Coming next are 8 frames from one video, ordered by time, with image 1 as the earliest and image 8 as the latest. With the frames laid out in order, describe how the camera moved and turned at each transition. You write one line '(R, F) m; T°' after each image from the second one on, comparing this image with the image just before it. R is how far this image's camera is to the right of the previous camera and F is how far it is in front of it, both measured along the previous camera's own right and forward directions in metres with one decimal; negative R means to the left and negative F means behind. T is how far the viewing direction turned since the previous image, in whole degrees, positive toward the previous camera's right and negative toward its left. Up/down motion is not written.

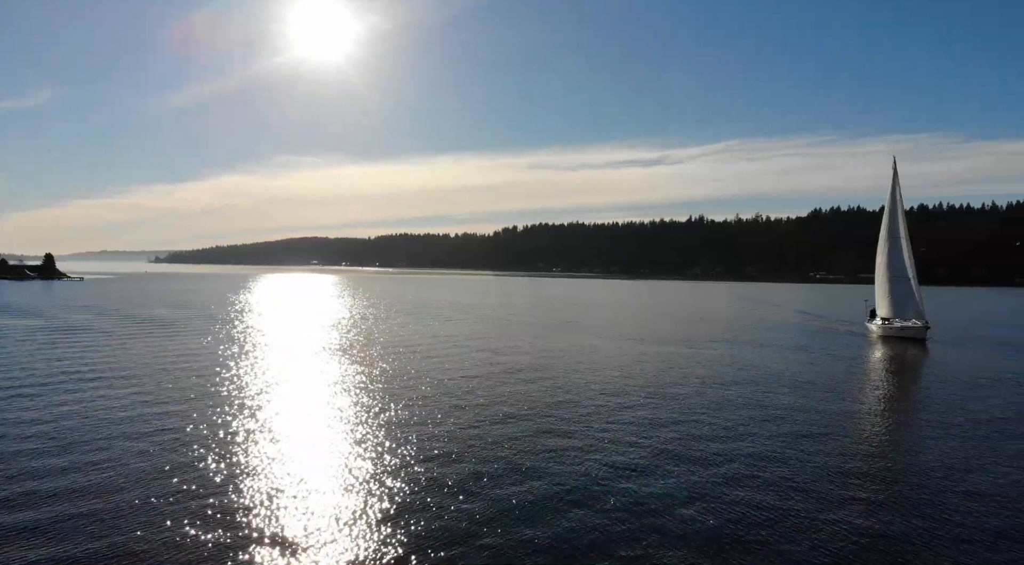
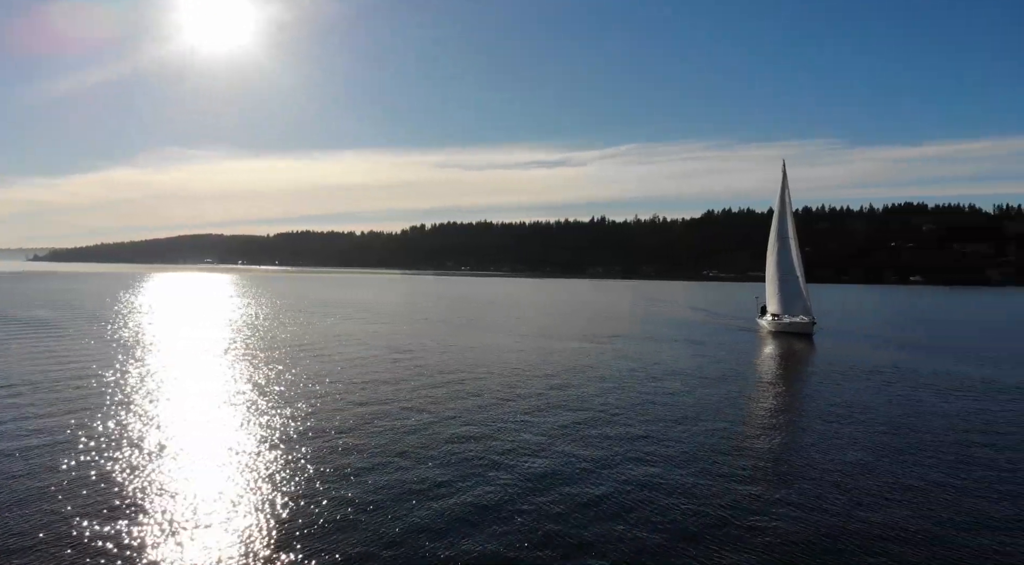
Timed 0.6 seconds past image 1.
(+0.1, -0.1) m; +7°
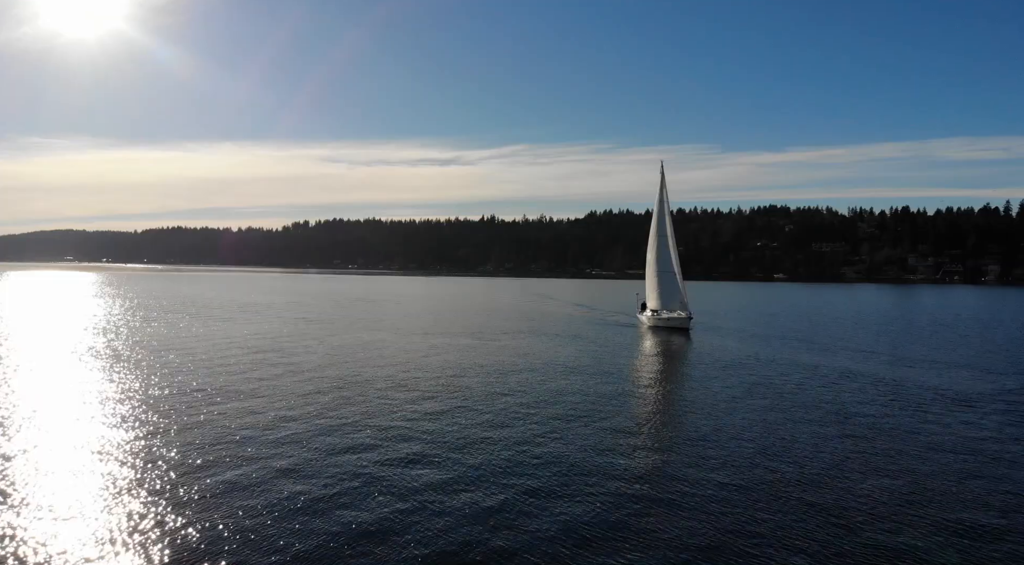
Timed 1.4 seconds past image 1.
(+0.1, -0.1) m; +9°
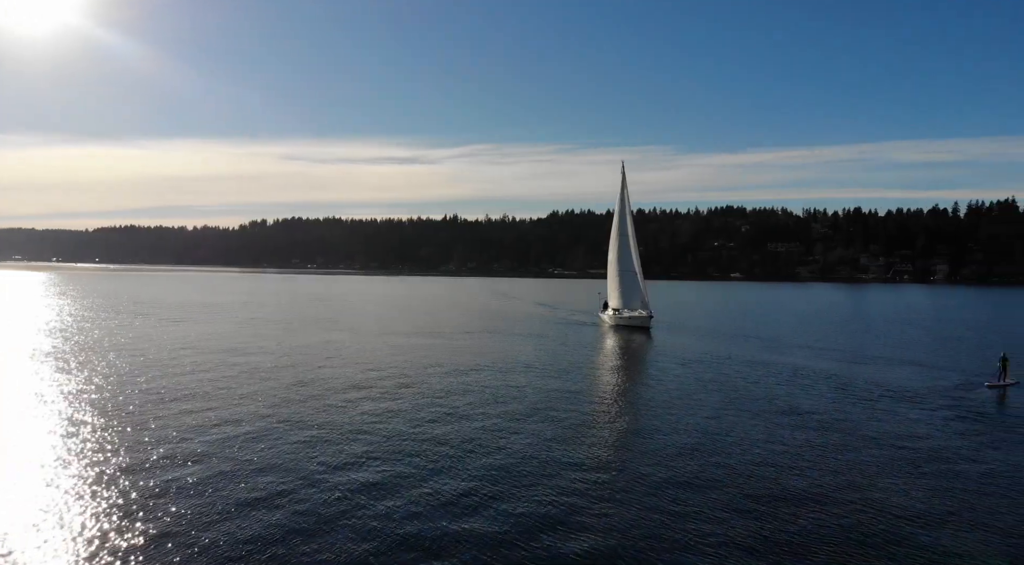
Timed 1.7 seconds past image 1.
(-0.9, -1.2) m; -12°
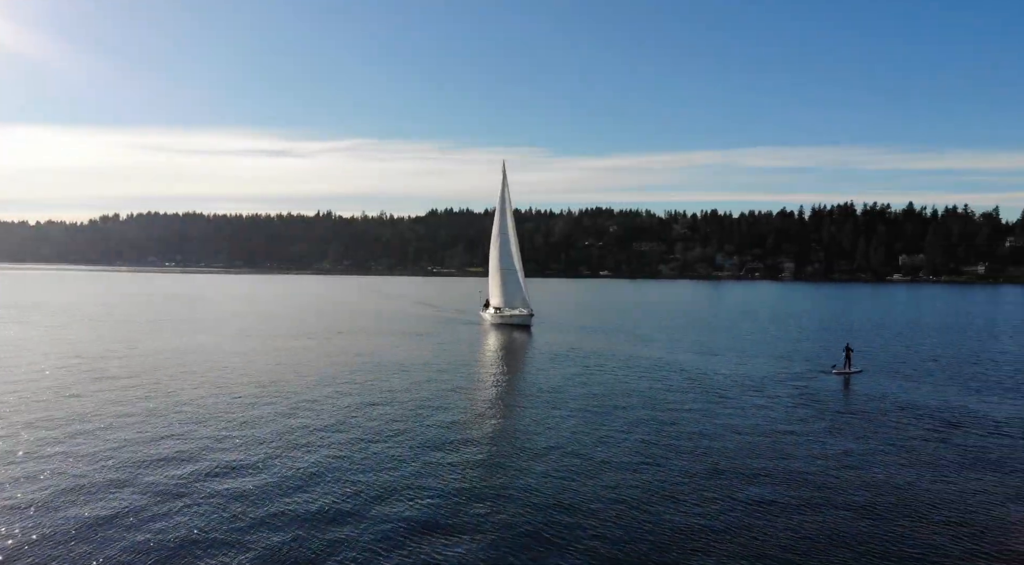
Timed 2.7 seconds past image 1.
(-4.0, +1.4) m; +10°
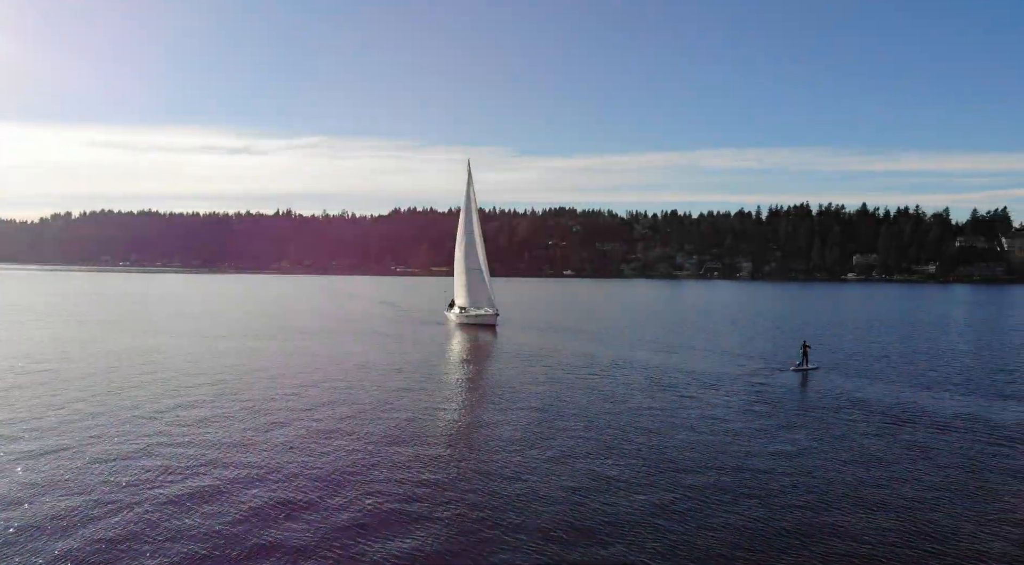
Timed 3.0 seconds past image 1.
(-7.5, -5.3) m; +3°
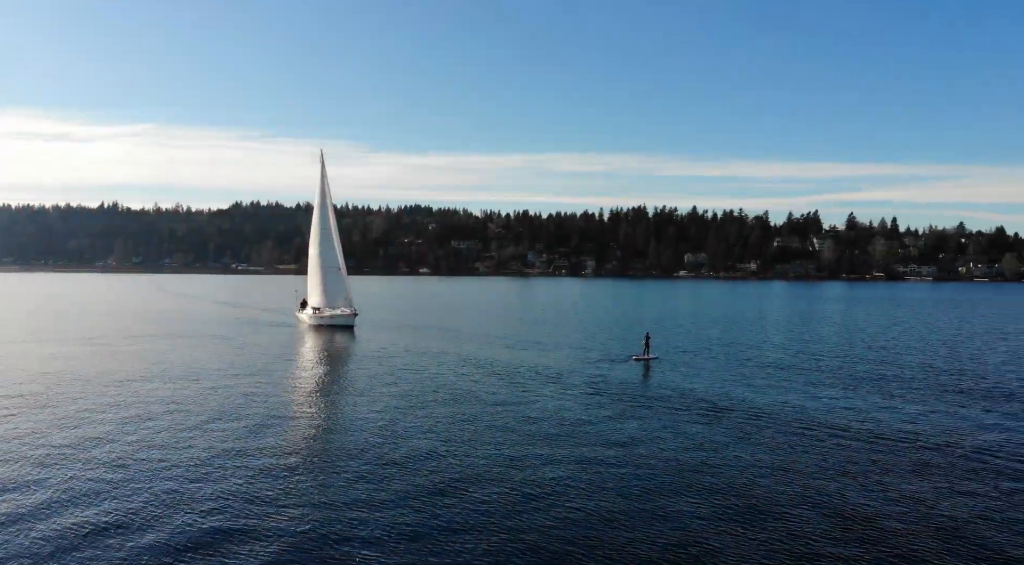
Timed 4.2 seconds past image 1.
(+11.2, +2.7) m; -6°
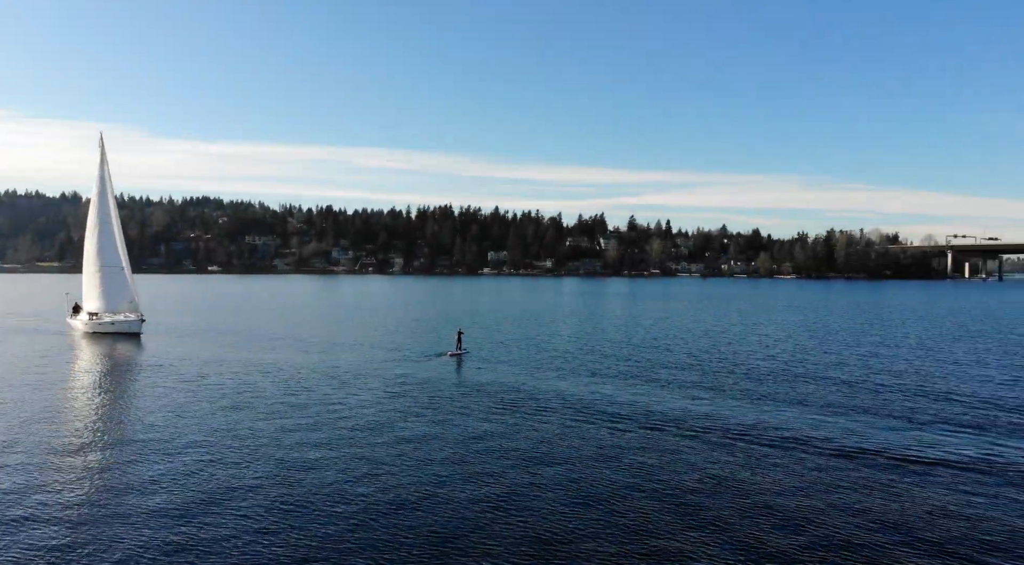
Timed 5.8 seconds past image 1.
(+0.4, -0.5) m; +15°
